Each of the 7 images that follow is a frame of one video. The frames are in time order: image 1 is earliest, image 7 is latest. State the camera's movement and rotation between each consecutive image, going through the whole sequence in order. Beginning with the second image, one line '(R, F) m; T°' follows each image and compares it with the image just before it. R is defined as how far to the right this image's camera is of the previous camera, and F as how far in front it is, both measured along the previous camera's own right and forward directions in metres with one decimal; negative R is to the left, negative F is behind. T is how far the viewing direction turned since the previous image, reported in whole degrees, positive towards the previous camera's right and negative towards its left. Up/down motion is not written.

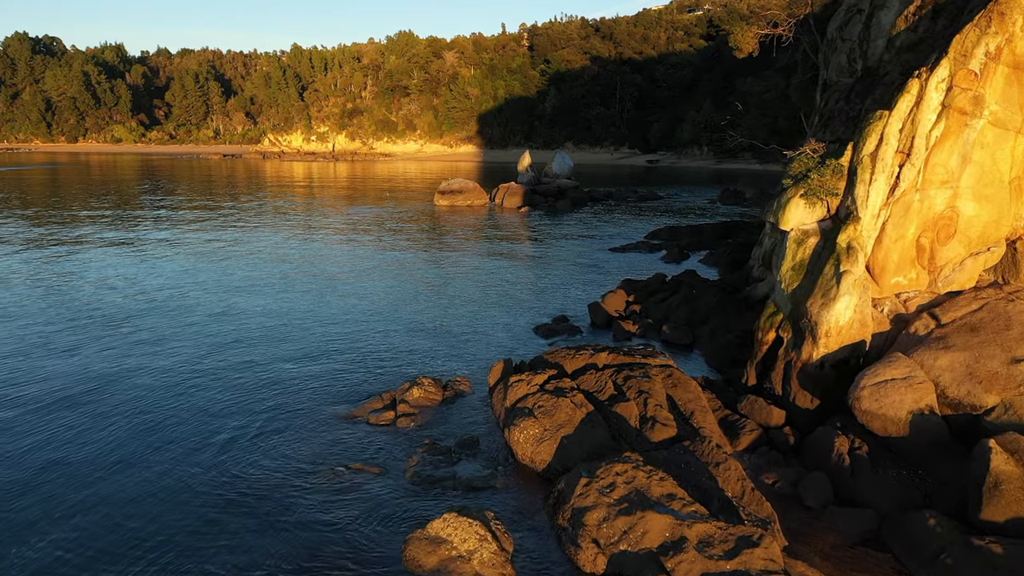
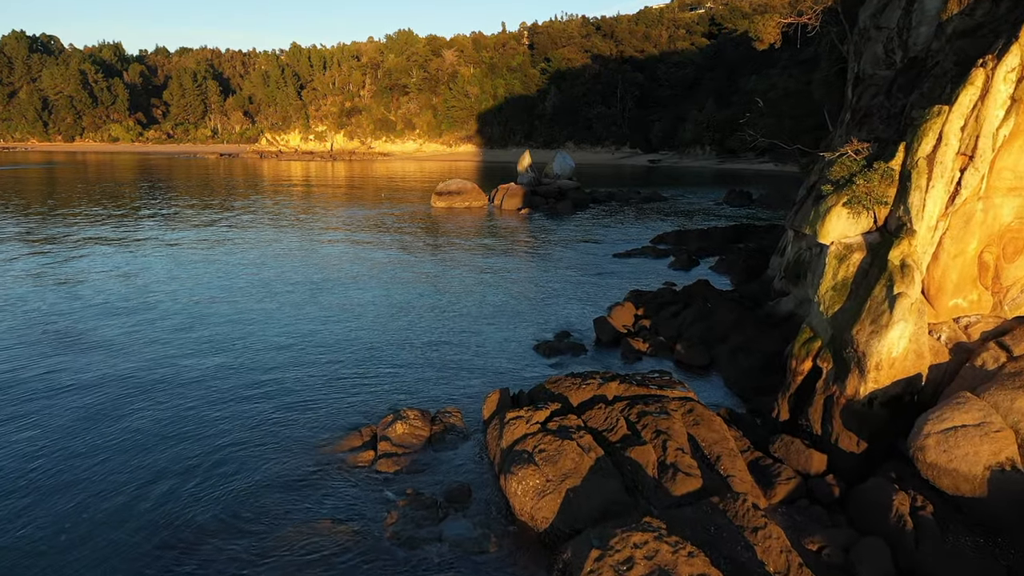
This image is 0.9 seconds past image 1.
(0.0, +1.9) m; 0°
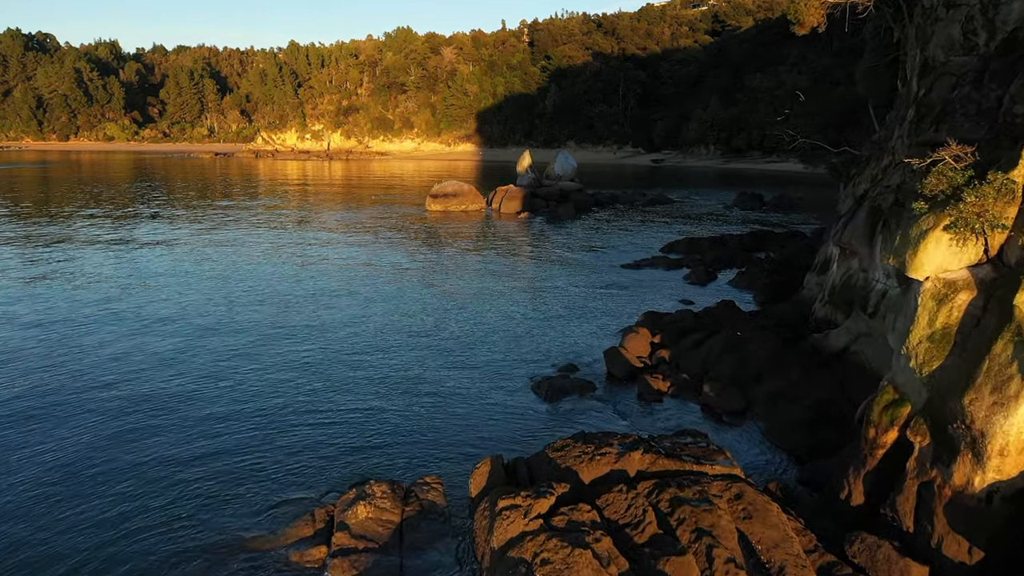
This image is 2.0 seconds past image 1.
(+0.1, +3.0) m; 0°
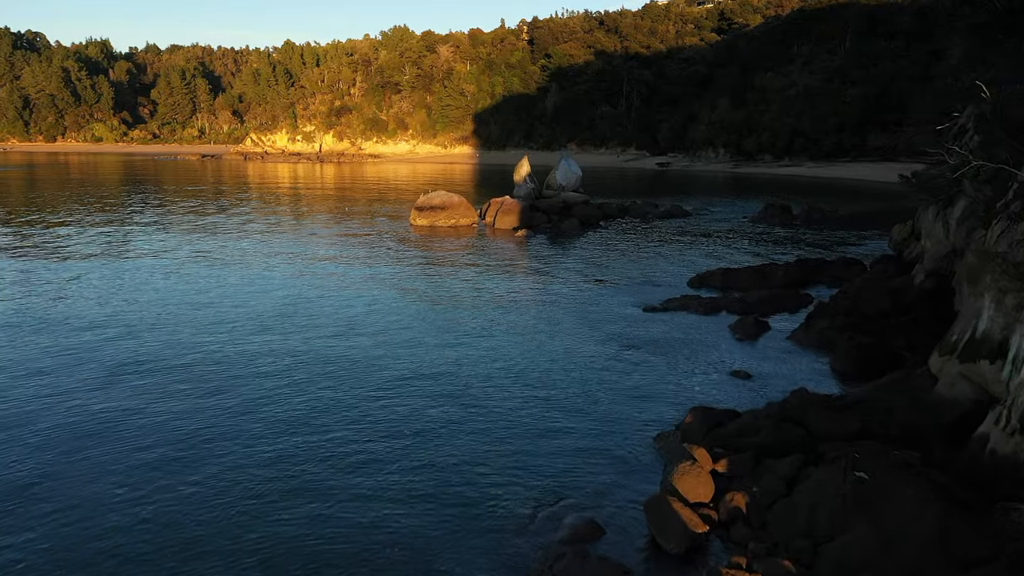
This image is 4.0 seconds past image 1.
(+0.2, +6.7) m; 0°
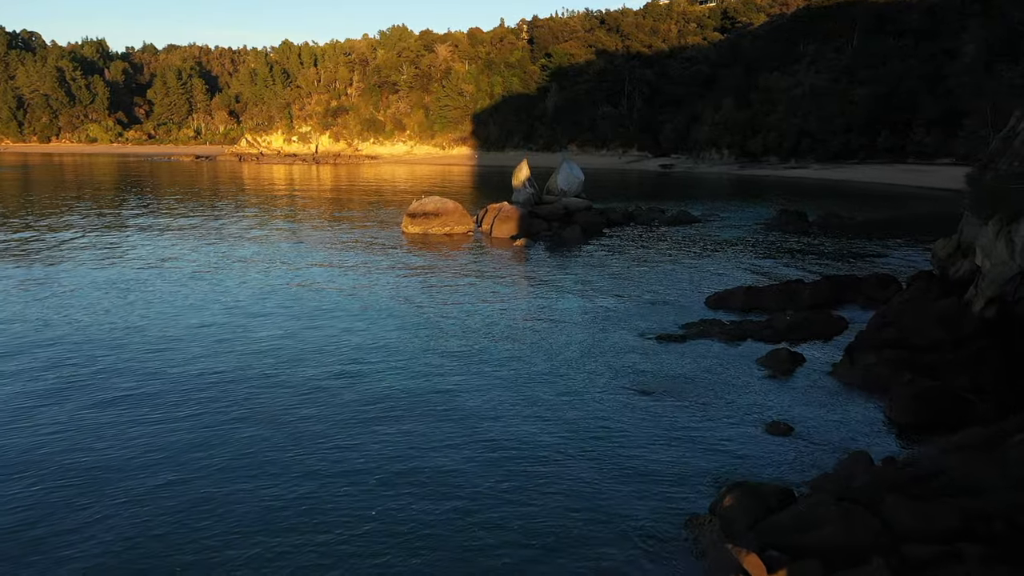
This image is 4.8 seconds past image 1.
(+0.1, +3.0) m; 0°
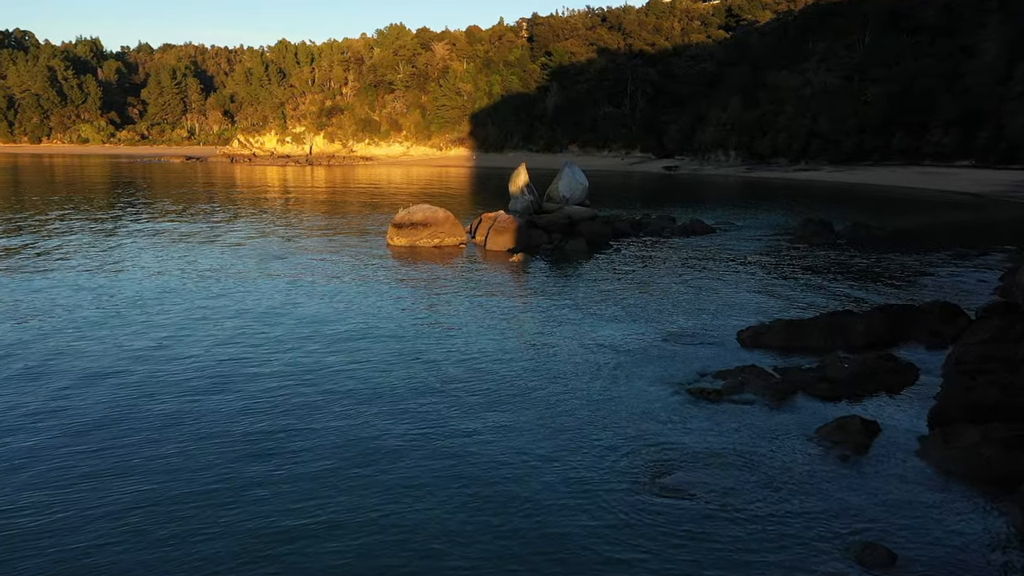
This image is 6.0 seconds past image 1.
(+0.2, +4.4) m; 0°
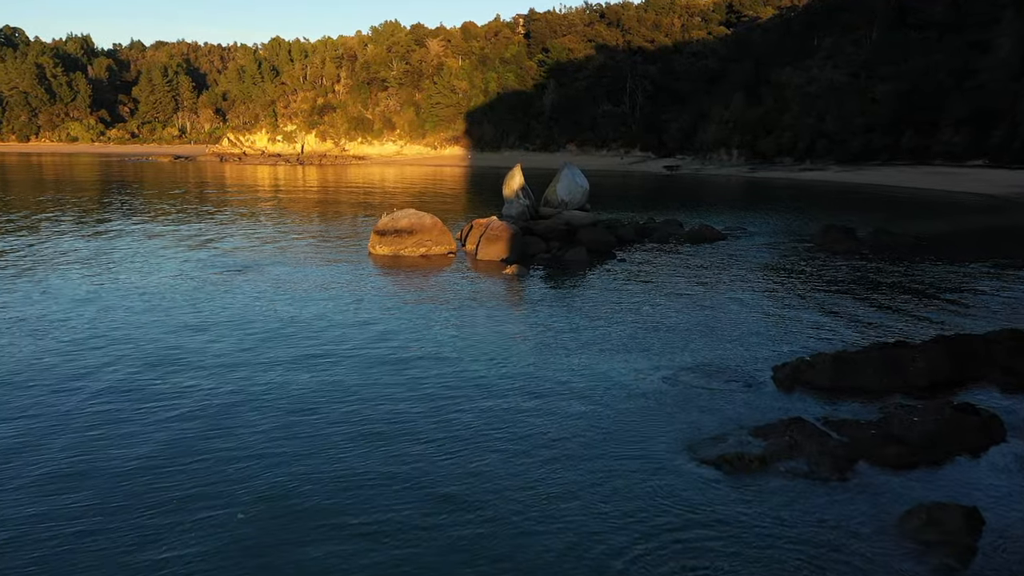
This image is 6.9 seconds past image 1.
(+0.2, +3.7) m; 0°
